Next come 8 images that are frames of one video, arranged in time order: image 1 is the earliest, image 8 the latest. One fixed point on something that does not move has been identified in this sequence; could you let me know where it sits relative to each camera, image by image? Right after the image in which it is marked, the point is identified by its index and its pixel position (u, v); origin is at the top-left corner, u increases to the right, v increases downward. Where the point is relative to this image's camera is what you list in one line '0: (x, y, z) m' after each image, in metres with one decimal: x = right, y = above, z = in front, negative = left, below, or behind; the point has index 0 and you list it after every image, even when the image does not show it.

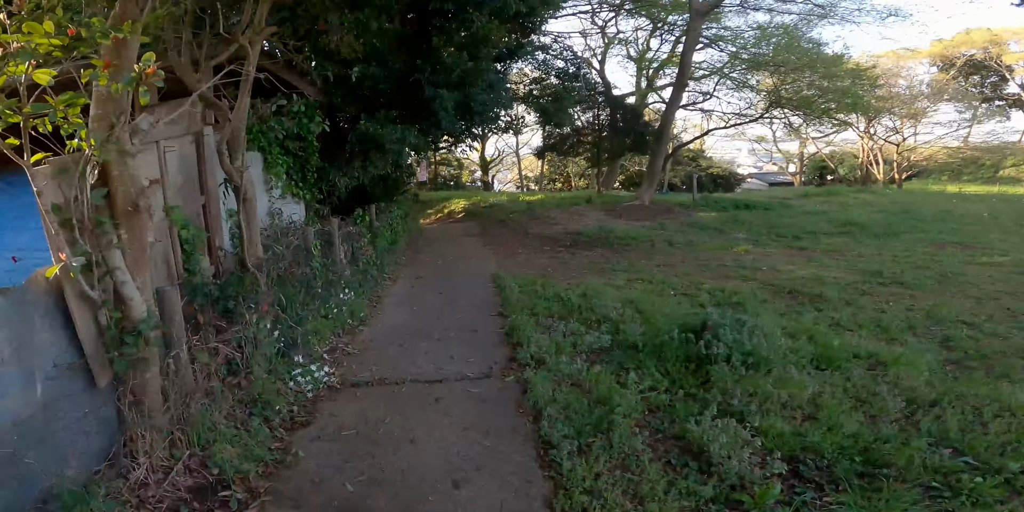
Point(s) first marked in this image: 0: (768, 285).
0: (+3.3, -0.4, +7.4) m
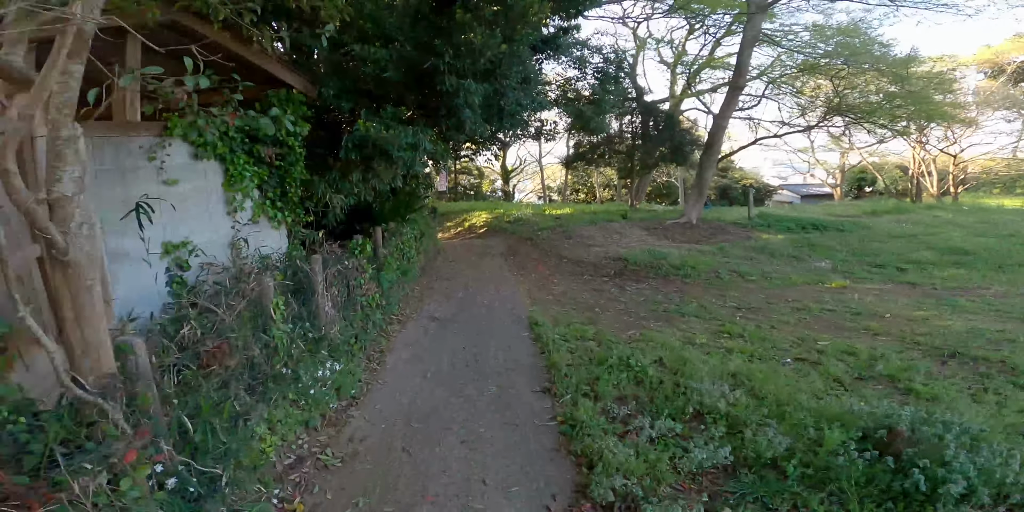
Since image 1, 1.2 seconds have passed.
0: (+3.7, -0.8, +5.4) m
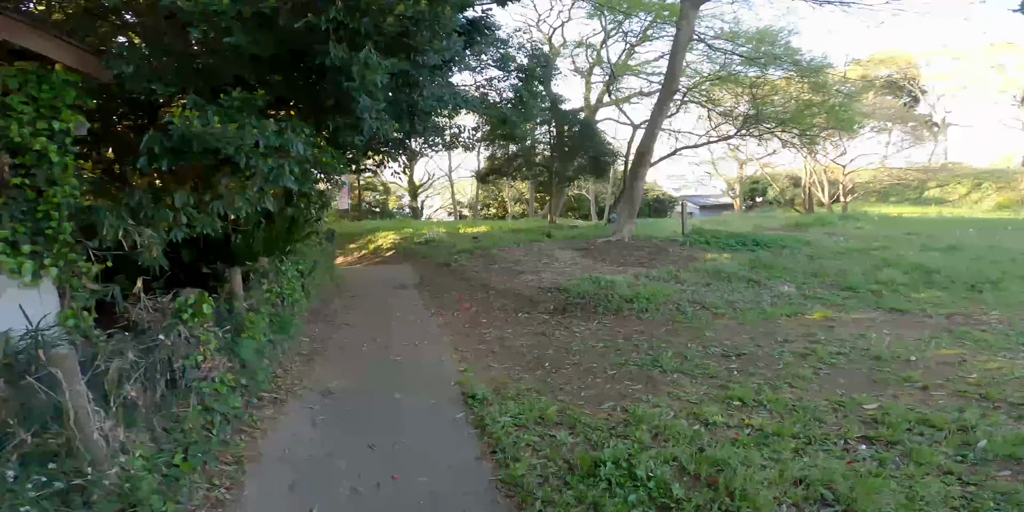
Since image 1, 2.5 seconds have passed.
0: (+3.3, -1.0, +4.1) m
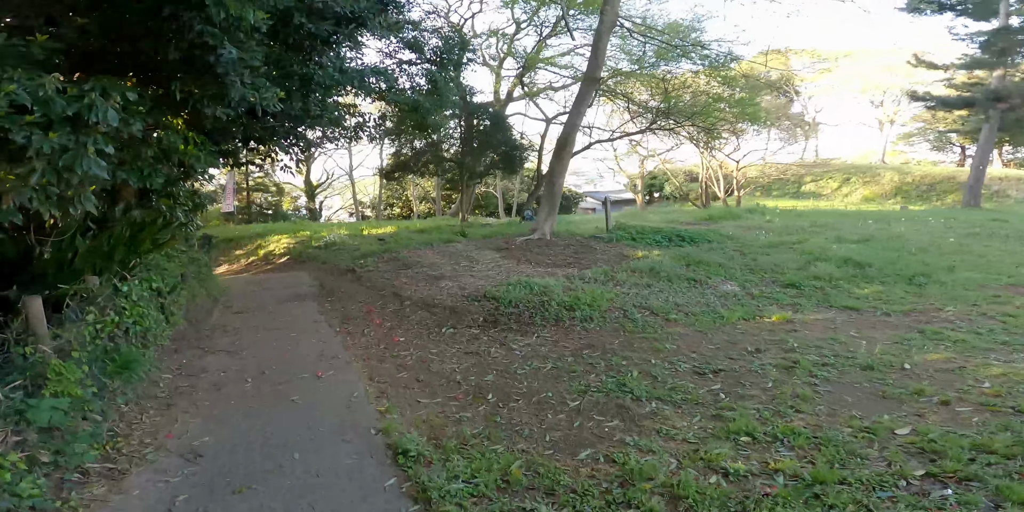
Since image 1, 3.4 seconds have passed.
0: (+3.0, -1.0, +3.5) m
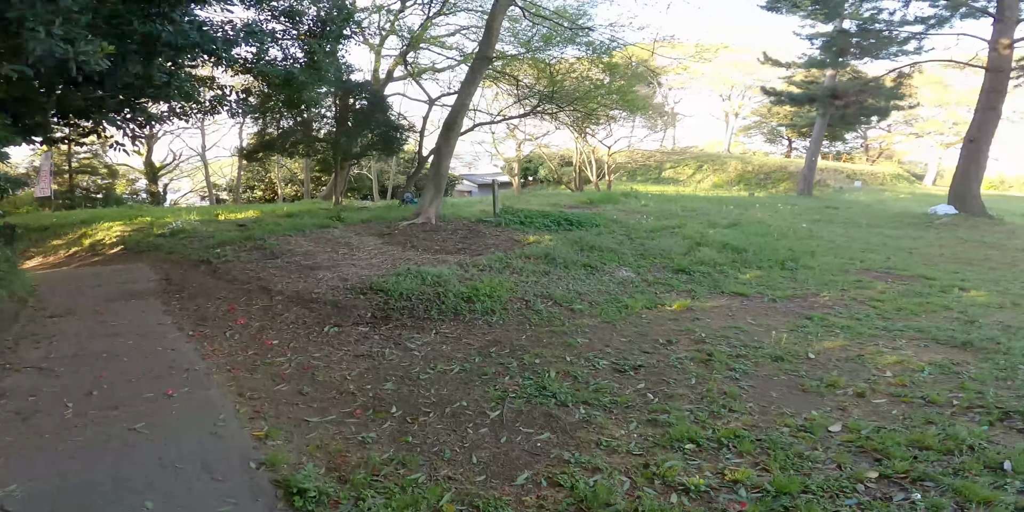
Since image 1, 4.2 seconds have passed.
0: (+2.6, -1.0, +3.7) m
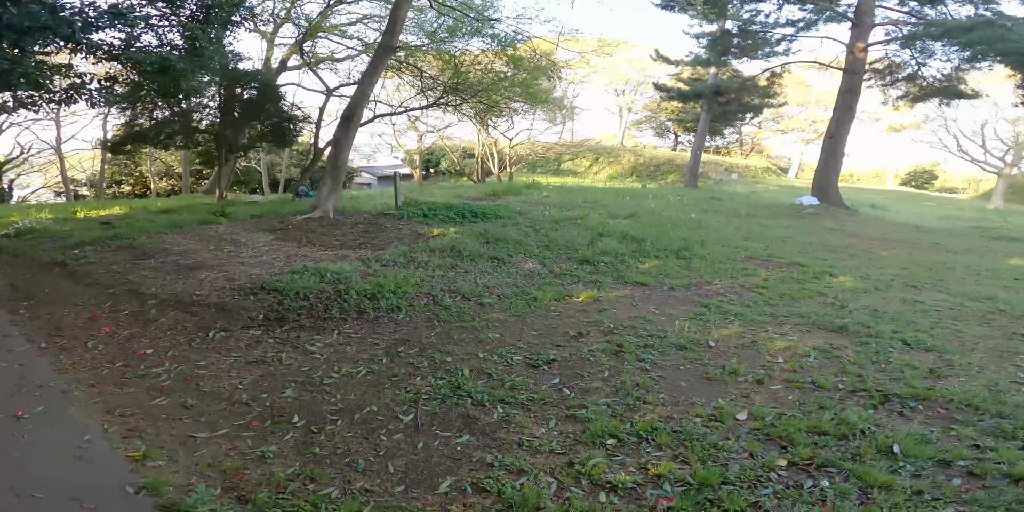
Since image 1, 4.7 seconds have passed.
0: (+2.1, -0.9, +3.9) m
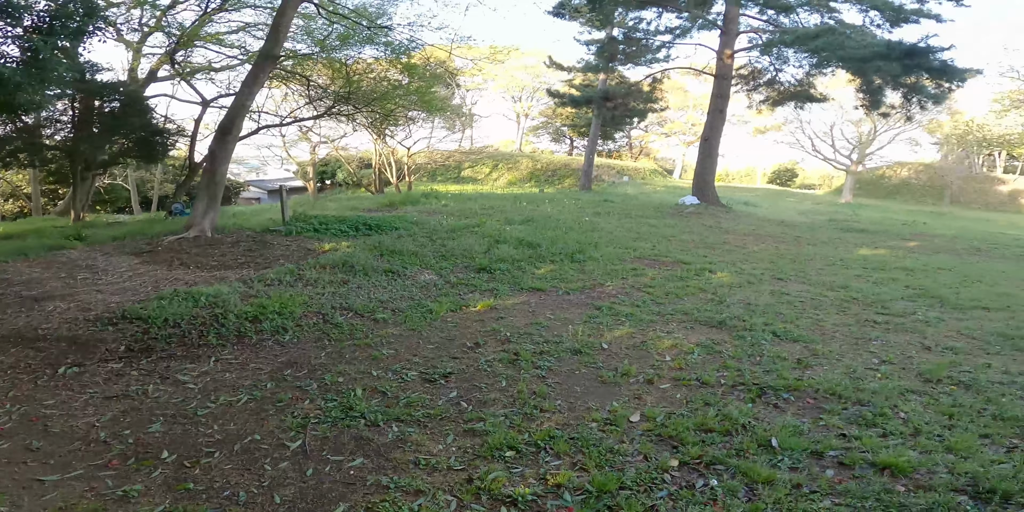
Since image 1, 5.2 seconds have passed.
0: (+1.4, -0.9, +4.1) m
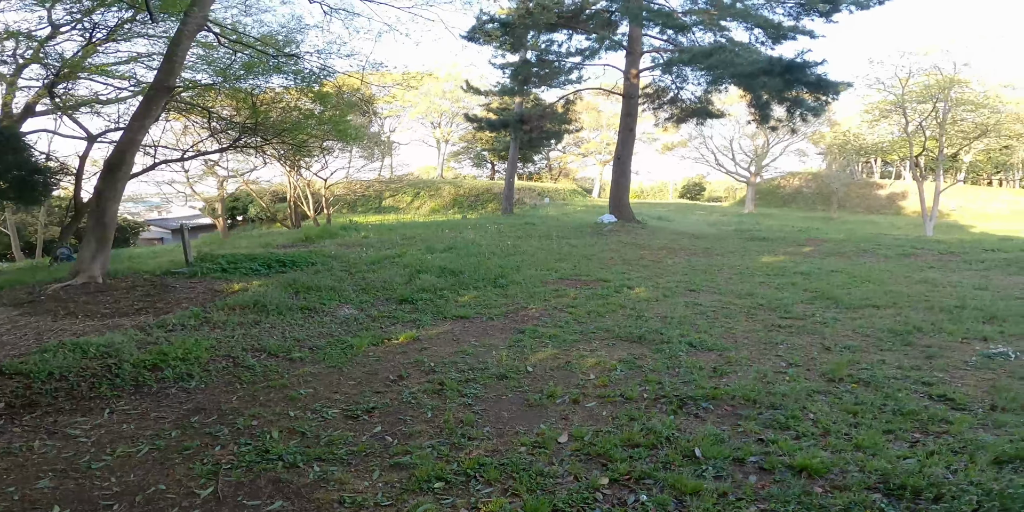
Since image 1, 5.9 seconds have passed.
0: (+0.9, -1.0, +4.2) m
